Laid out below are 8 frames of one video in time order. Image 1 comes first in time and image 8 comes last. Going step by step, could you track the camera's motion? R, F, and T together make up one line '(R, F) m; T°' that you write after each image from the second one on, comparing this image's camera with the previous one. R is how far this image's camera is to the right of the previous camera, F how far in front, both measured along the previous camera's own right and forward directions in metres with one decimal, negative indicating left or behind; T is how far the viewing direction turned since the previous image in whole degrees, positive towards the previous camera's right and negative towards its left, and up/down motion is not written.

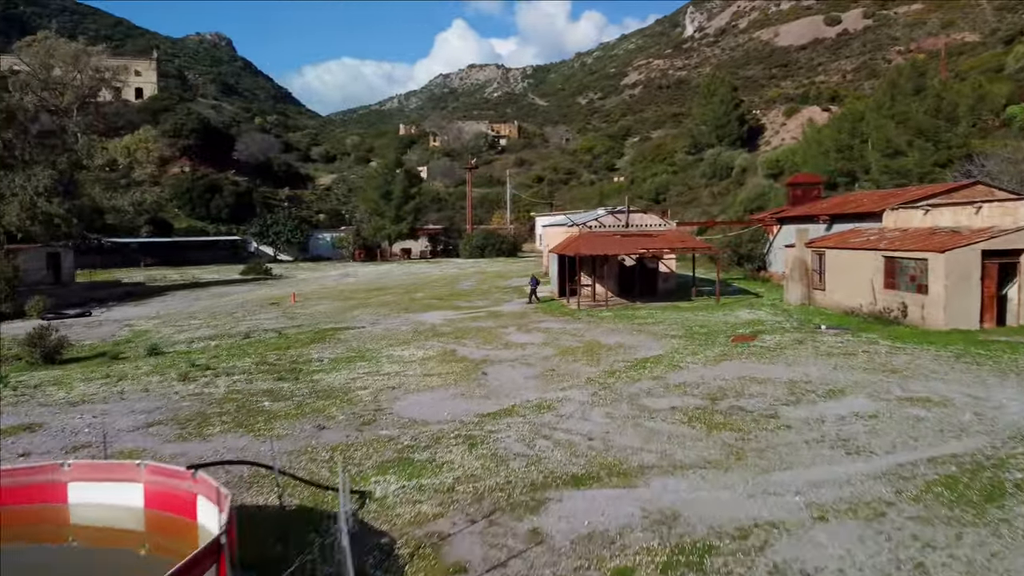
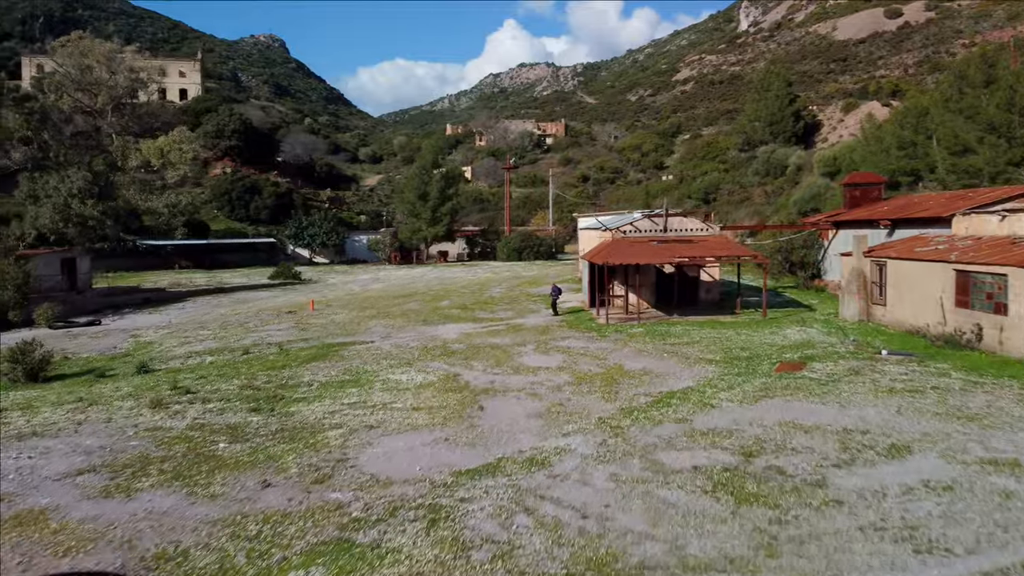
(+0.5, +1.4) m; -3°
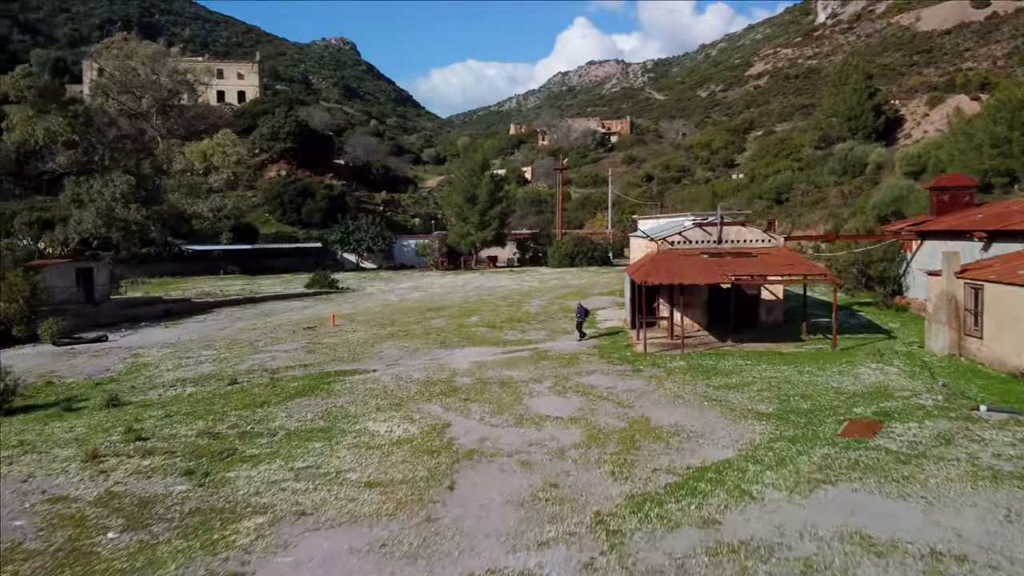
(+0.7, +1.9) m; -5°
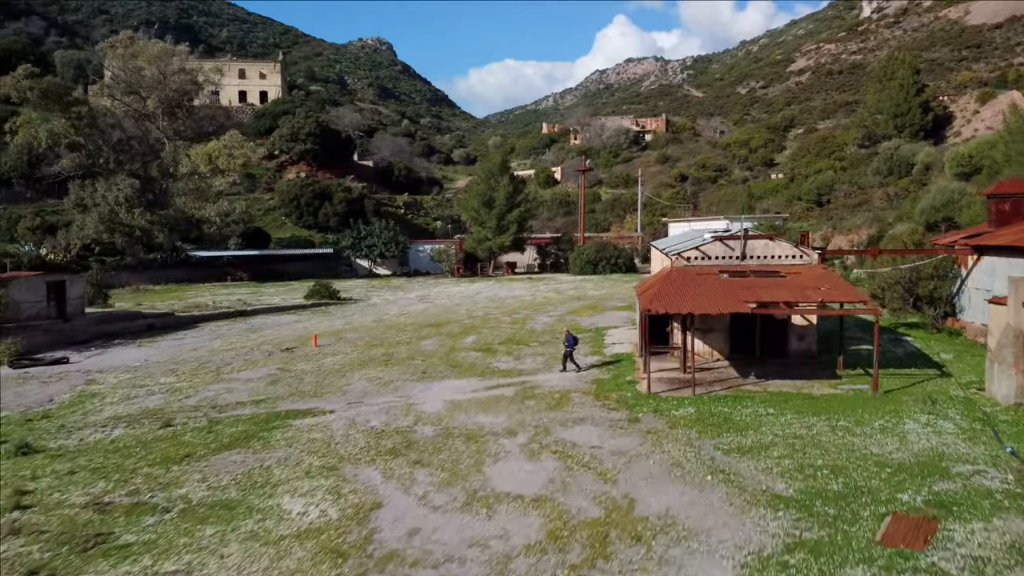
(+0.8, +1.9) m; -3°
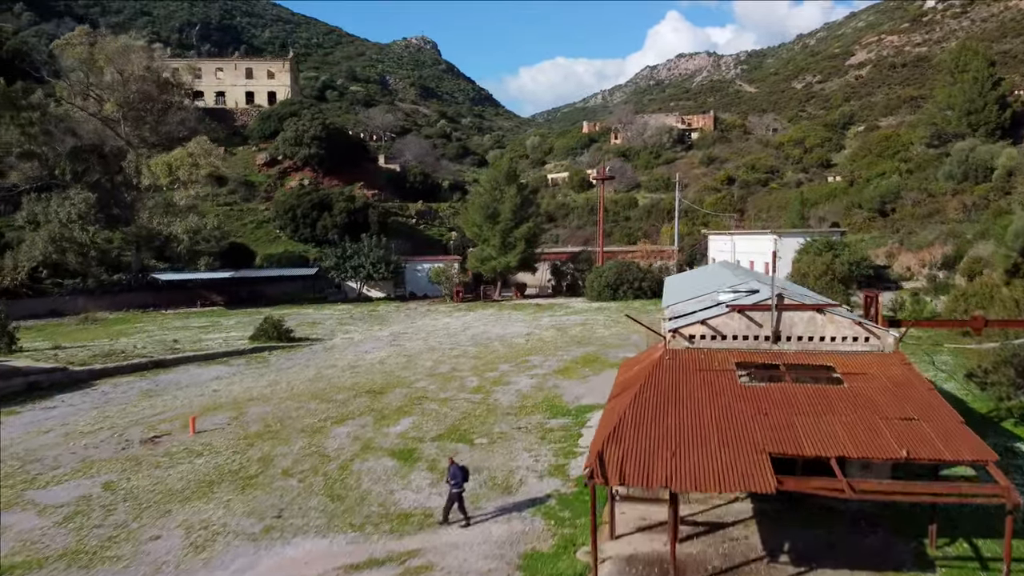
(+1.5, +4.6) m; -4°
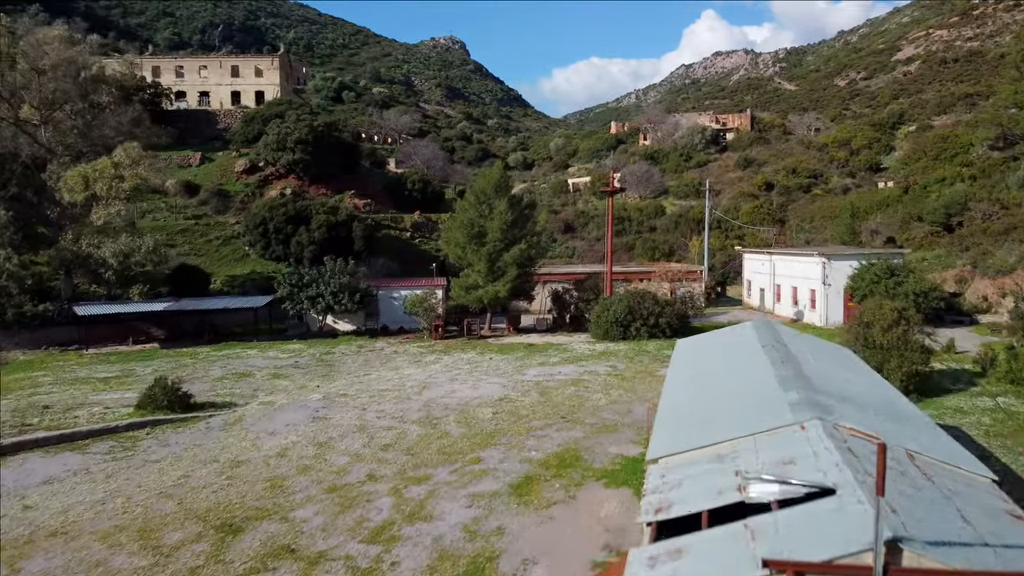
(+1.3, +5.0) m; -2°
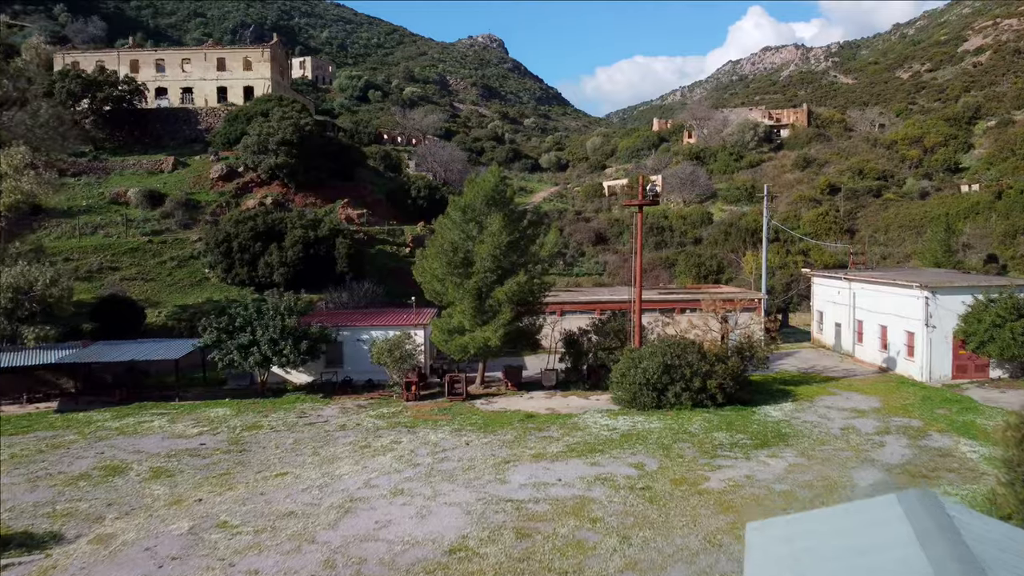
(+1.0, +5.9) m; -3°
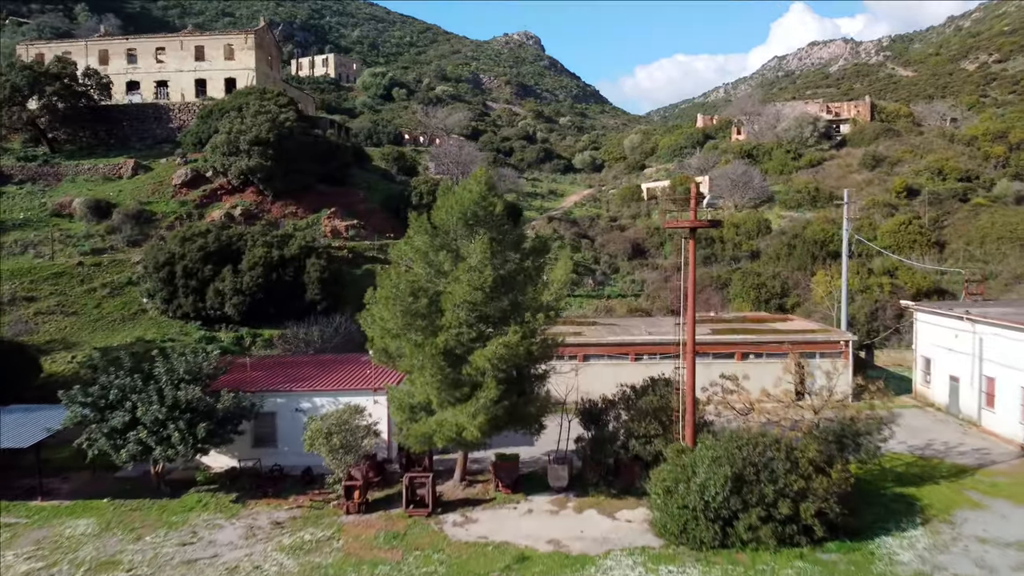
(+0.7, +5.6) m; -3°
